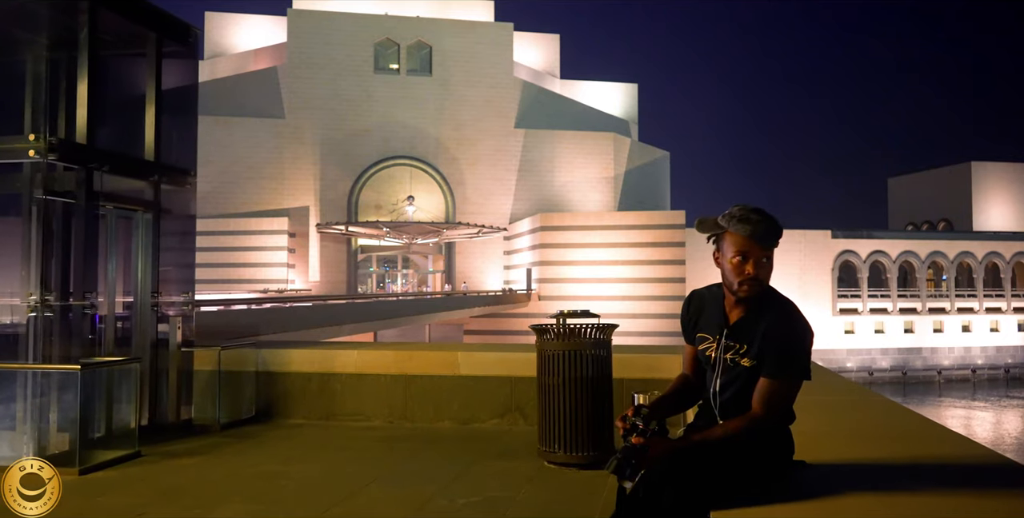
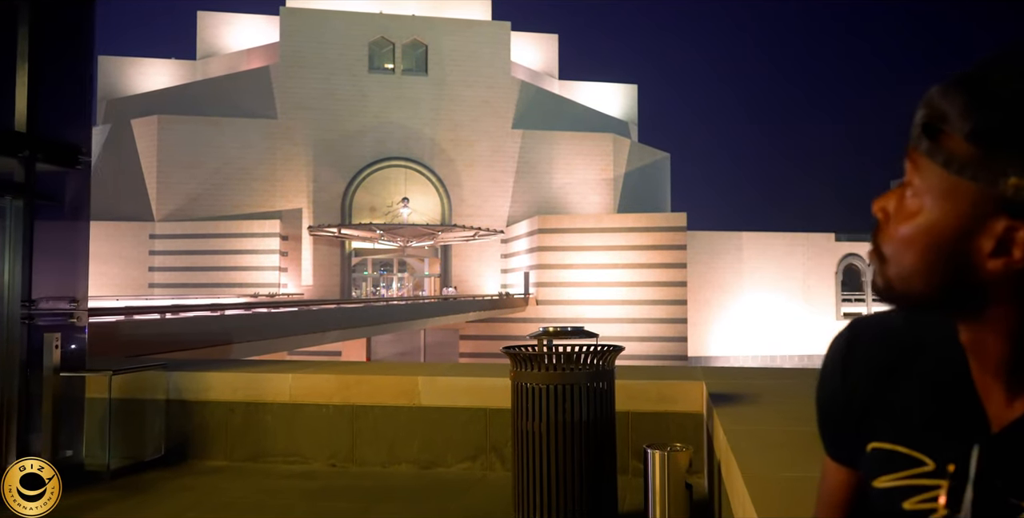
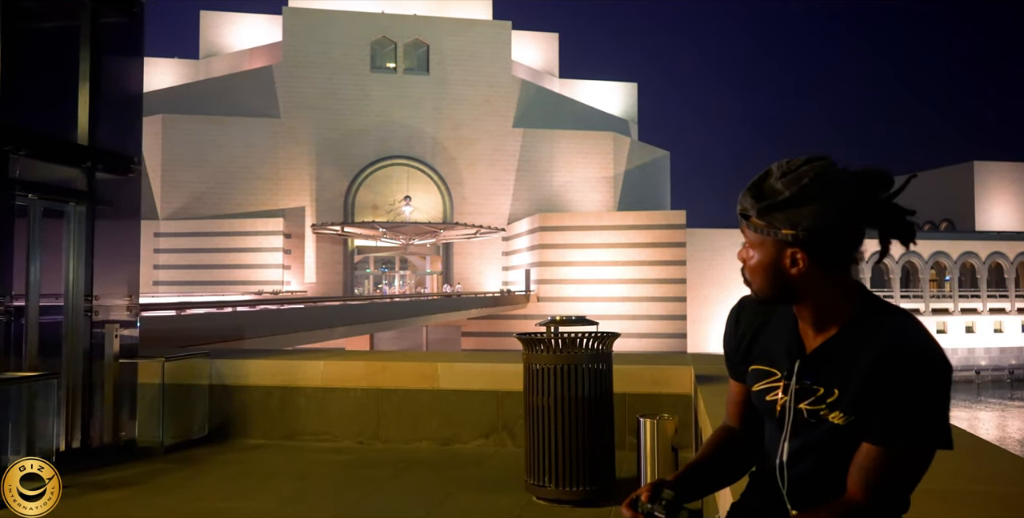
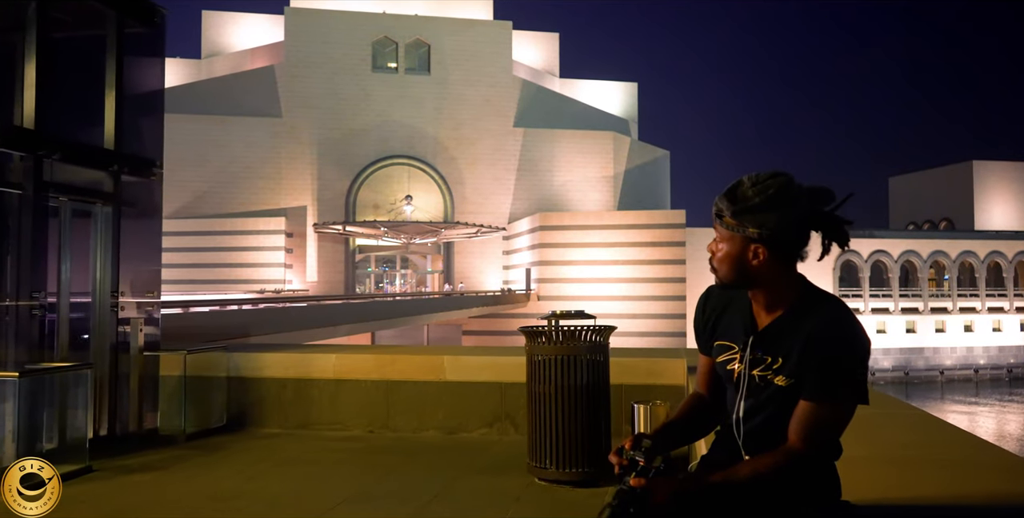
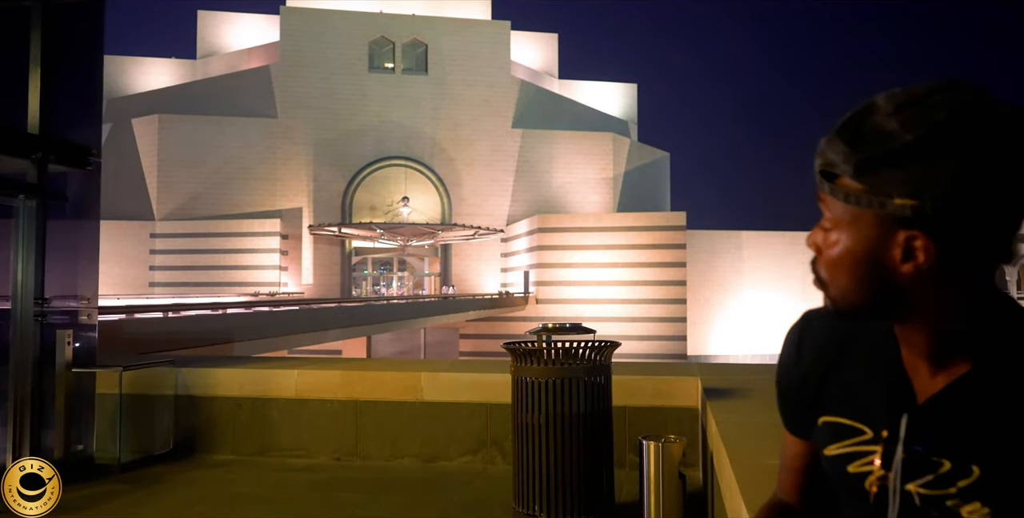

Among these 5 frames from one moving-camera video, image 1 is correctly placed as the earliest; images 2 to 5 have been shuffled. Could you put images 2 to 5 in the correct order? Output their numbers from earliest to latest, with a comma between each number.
4, 3, 5, 2
